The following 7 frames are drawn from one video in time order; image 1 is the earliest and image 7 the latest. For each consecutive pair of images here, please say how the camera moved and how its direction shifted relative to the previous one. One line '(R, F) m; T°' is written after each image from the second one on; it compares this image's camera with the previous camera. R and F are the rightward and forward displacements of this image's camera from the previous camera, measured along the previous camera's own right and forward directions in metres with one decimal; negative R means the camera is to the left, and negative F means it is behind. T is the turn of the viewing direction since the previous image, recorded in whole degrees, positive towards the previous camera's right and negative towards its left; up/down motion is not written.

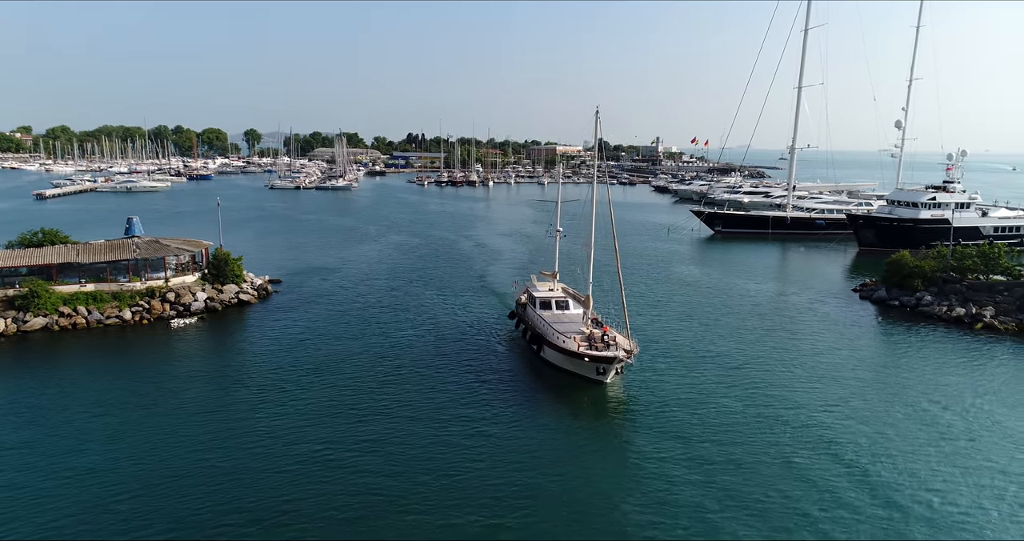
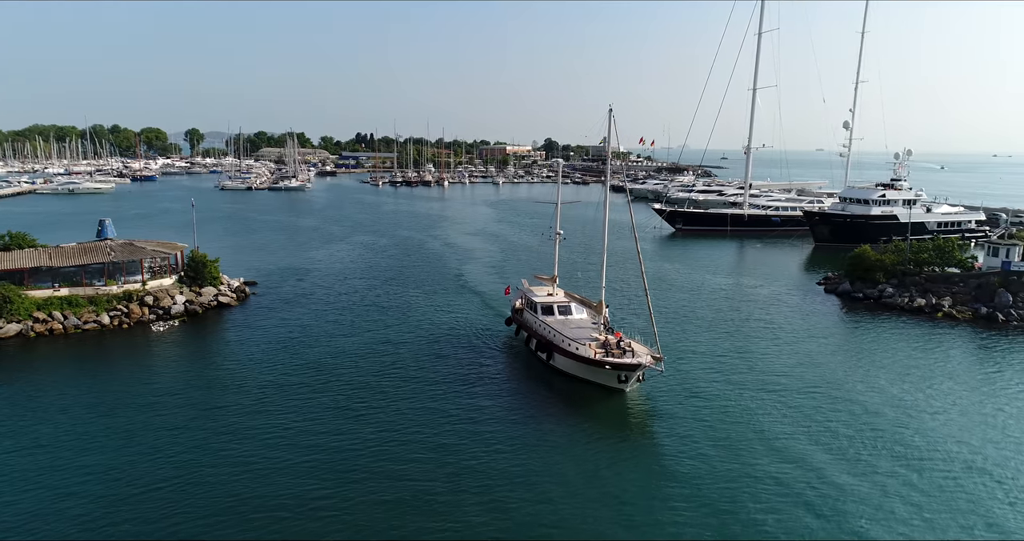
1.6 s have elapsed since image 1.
(-1.5, -0.3) m; +4°
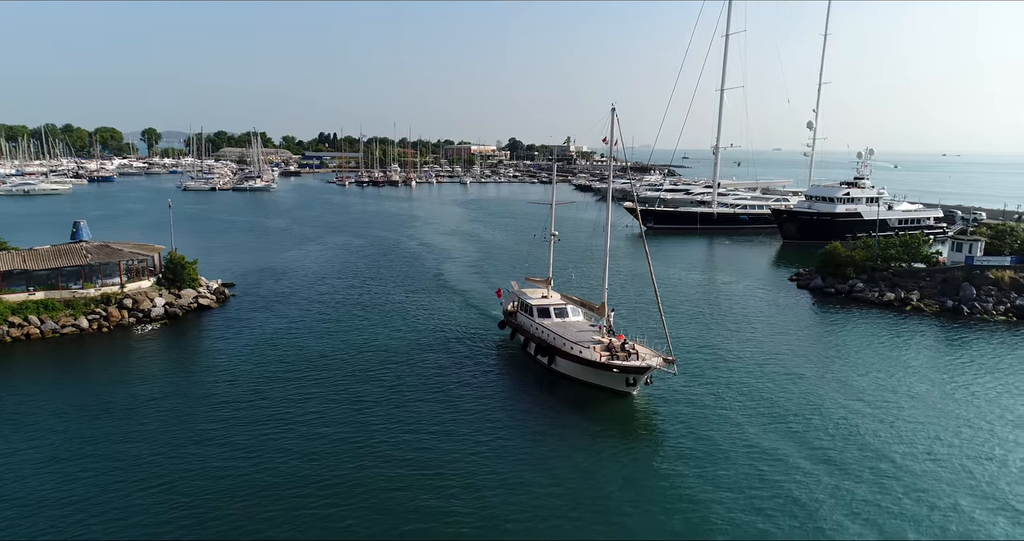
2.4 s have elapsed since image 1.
(-0.8, -0.2) m; +3°
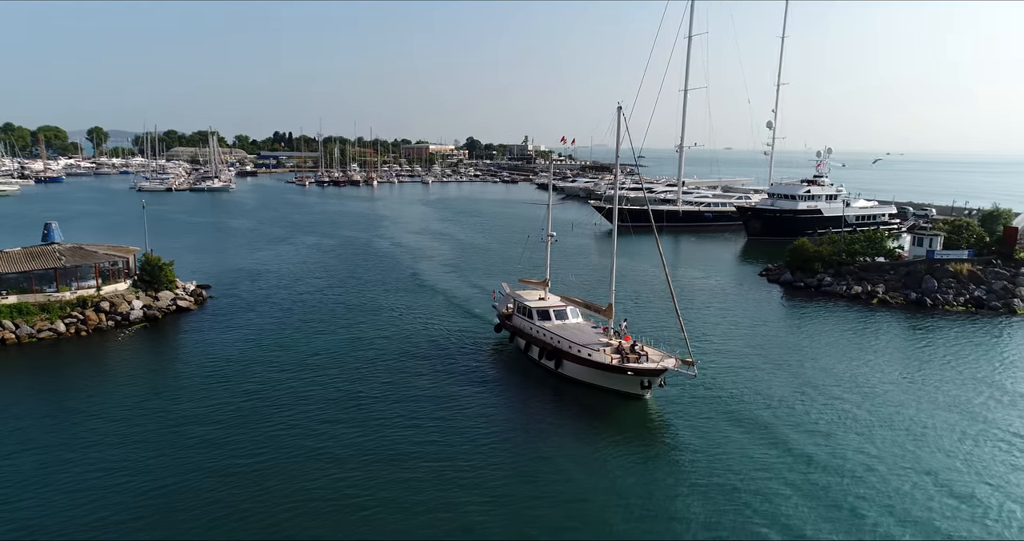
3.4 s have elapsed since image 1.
(-1.1, -0.3) m; +3°
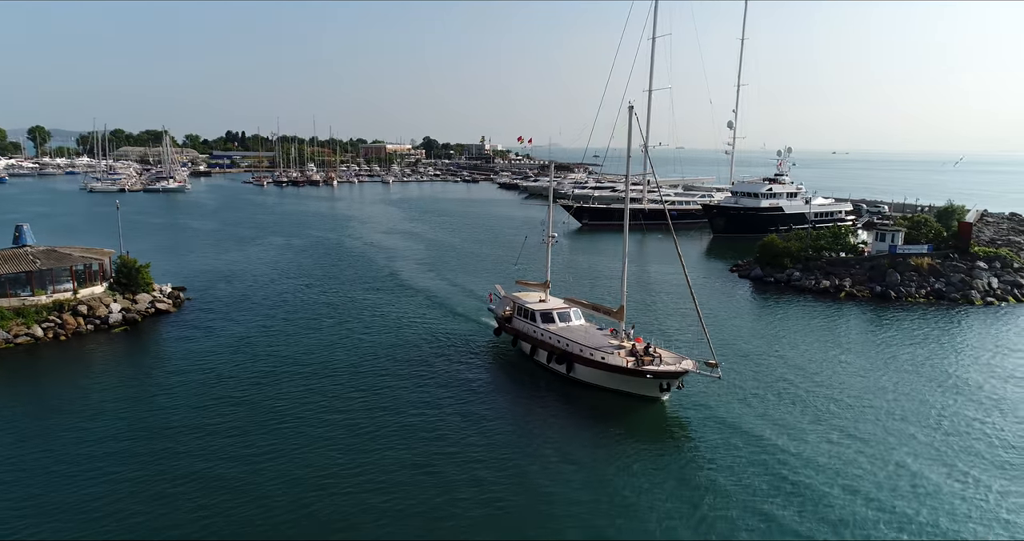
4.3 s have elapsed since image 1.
(-1.1, -0.4) m; +3°
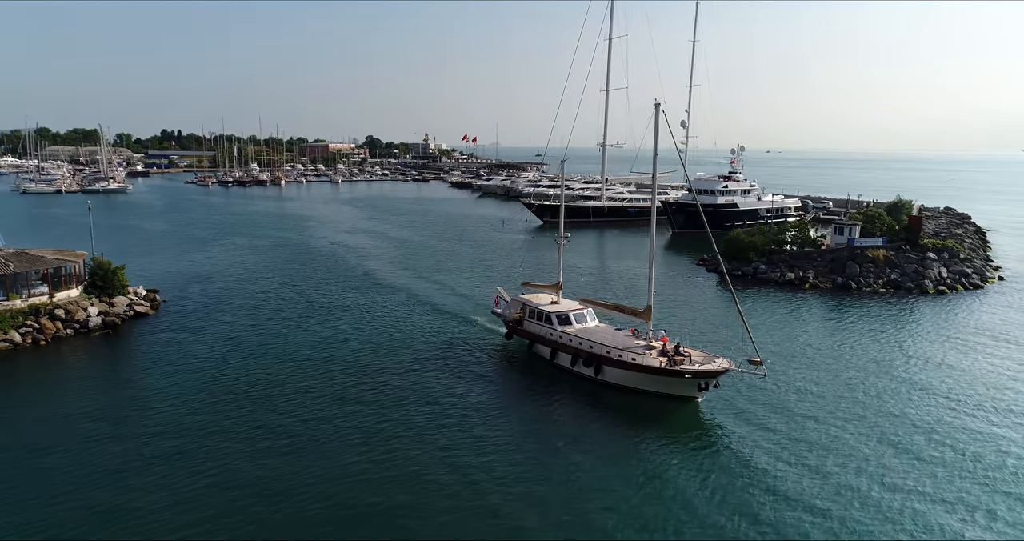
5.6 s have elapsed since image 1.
(-1.7, -0.5) m; +4°
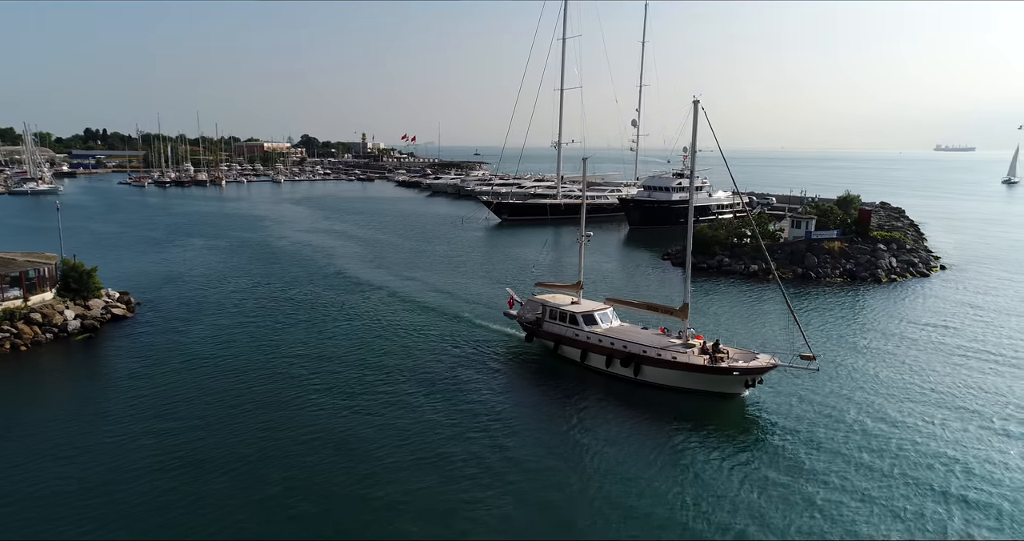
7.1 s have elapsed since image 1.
(-1.8, -0.6) m; +5°
